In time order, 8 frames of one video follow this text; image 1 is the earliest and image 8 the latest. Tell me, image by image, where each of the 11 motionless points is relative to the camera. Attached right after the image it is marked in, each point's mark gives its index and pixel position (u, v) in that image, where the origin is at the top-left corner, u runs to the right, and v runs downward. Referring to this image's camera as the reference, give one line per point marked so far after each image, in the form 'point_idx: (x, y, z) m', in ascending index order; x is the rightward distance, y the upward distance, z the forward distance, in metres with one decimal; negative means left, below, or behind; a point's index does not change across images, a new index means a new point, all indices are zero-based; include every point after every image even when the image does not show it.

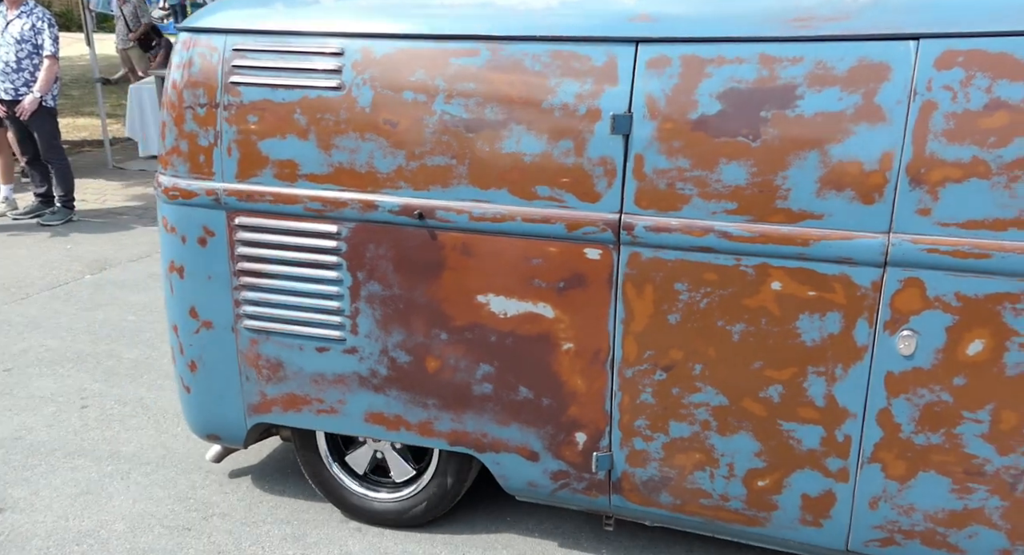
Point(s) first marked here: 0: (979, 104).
0: (+1.3, +0.4, +2.2) m
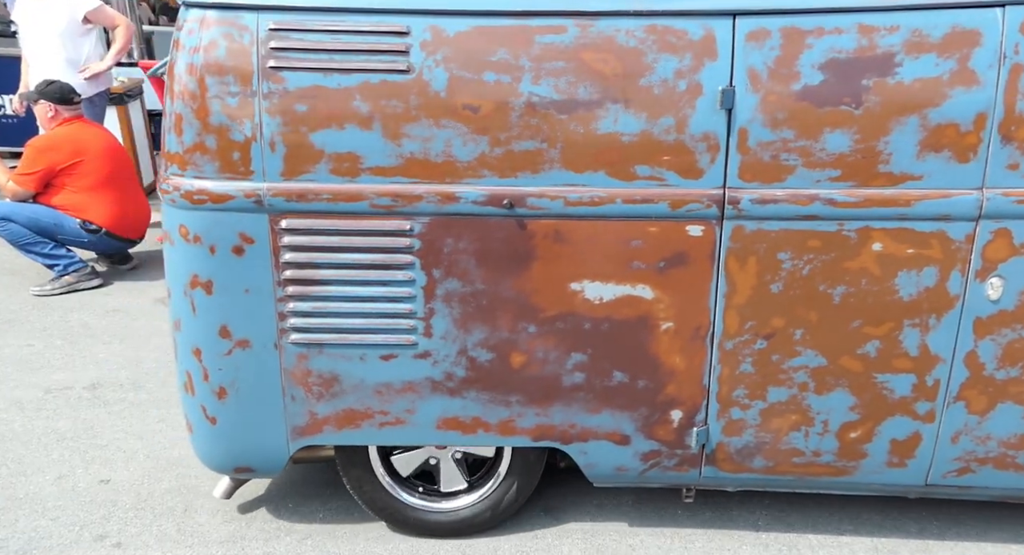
0: (+1.6, +0.6, +2.4) m
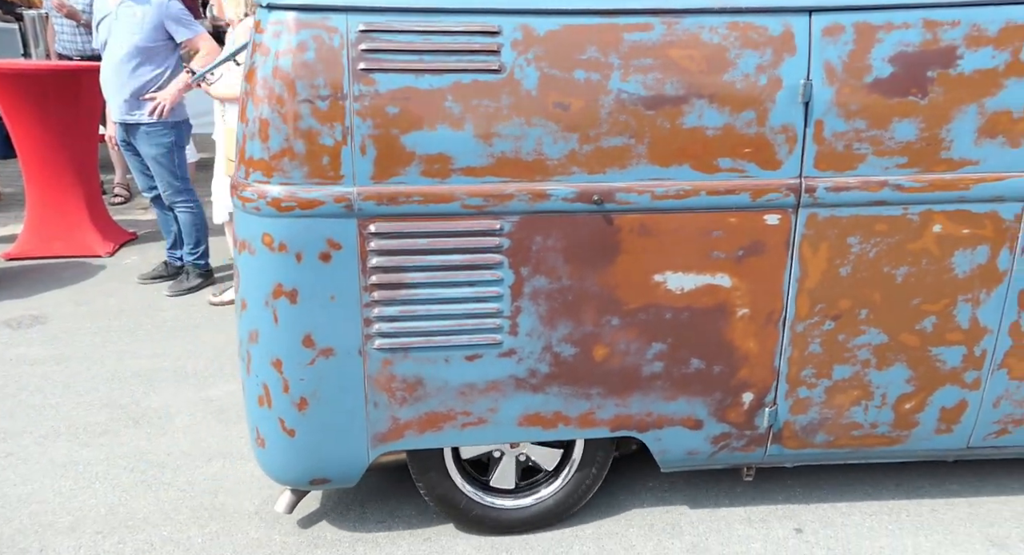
0: (+1.9, +0.7, +2.7) m
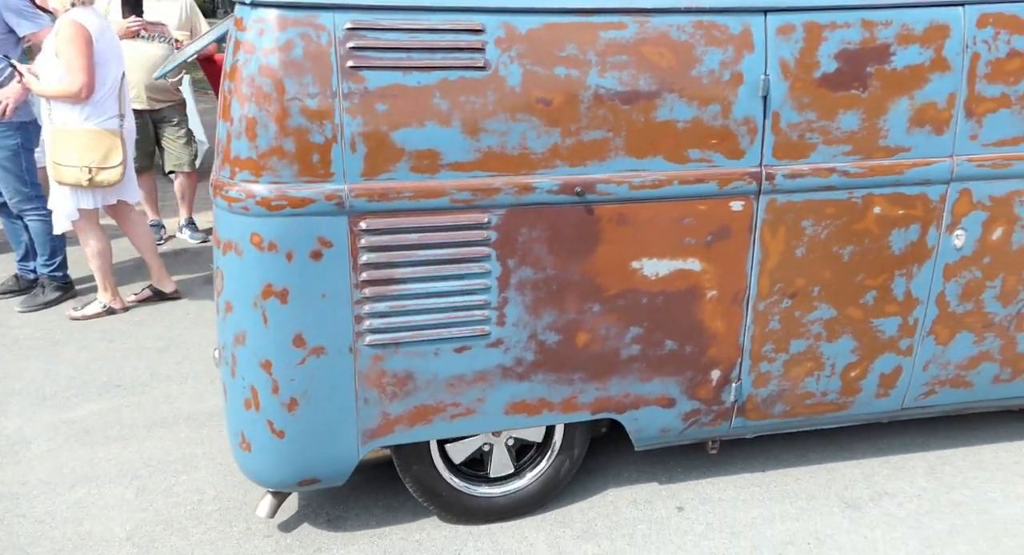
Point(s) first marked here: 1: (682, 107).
0: (+1.8, +0.8, +3.0) m
1: (+0.5, +0.5, +2.7) m
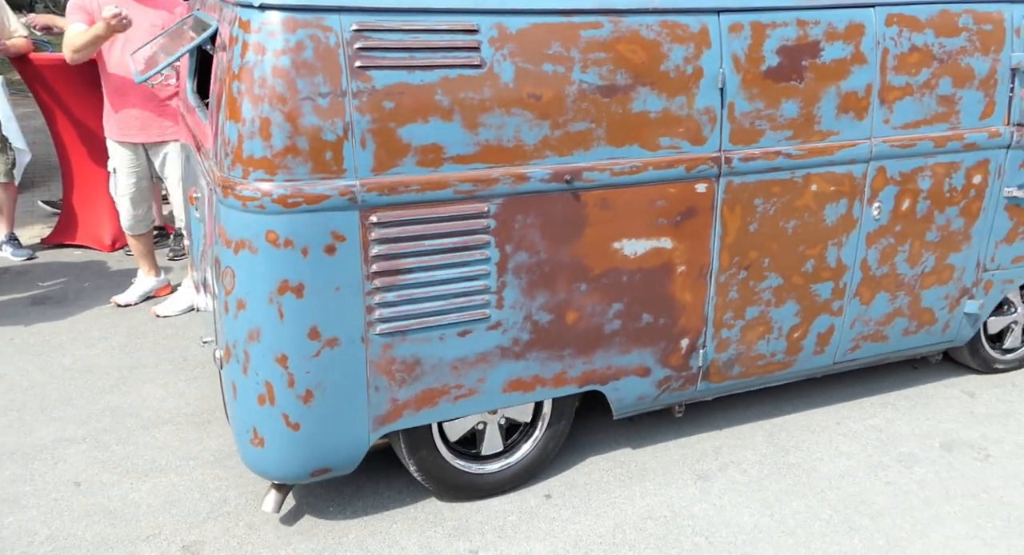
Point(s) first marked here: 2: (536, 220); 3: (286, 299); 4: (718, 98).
0: (+1.6, +0.9, +3.4) m
1: (+0.5, +0.6, +2.9) m
2: (+0.1, +0.2, +2.8) m
3: (-0.7, -0.1, +2.6) m
4: (+0.7, +0.7, +3.0) m
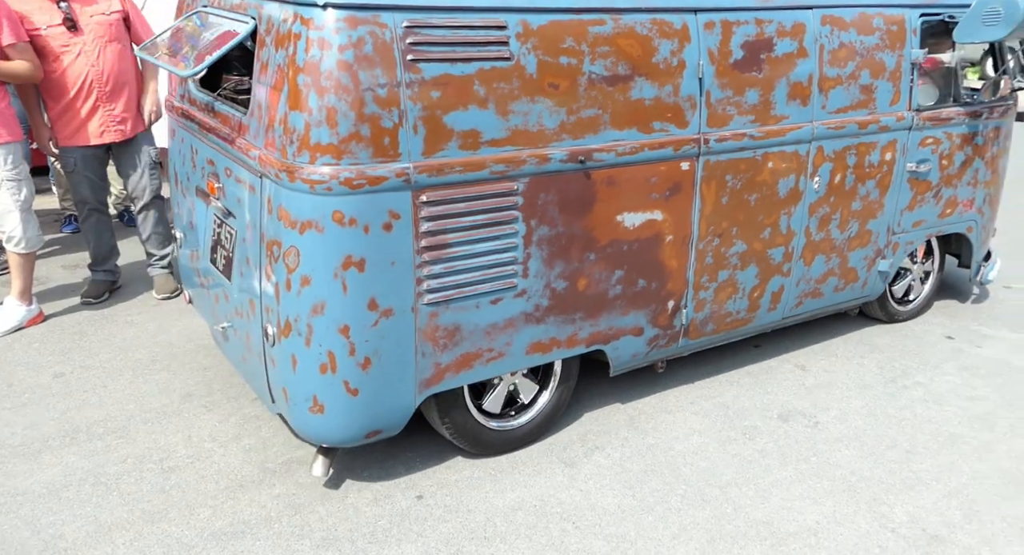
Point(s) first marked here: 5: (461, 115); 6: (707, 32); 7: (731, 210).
0: (+1.6, +1.1, +4.0) m
1: (+0.5, +0.8, +3.3) m
2: (+0.2, +0.3, +3.2) m
3: (-0.5, 0.0, +2.8) m
4: (+0.8, +0.8, +3.5) m
5: (-0.2, +0.6, +2.9) m
6: (+0.8, +1.0, +3.5) m
7: (+1.0, +0.3, +3.8) m
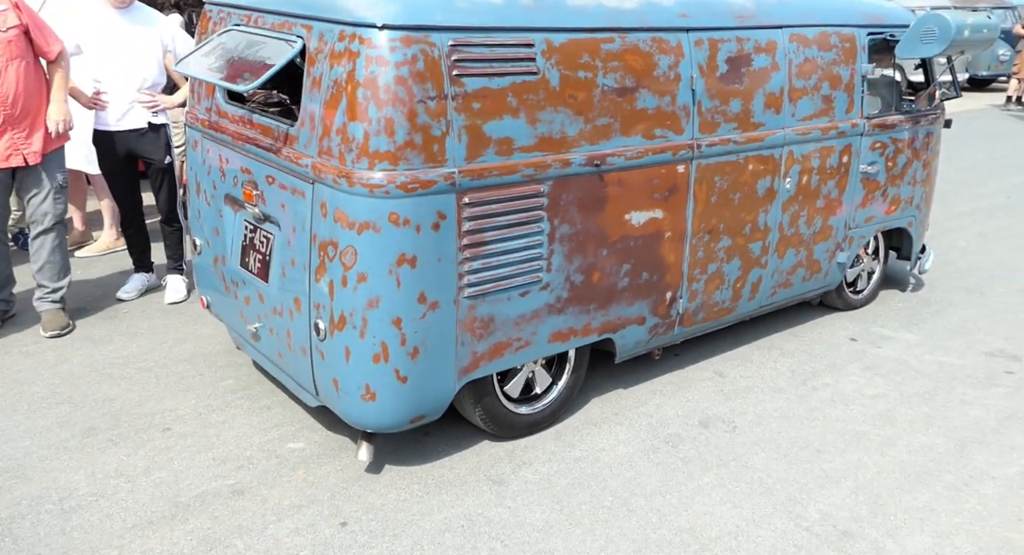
0: (+1.6, +1.2, +4.5) m
1: (+0.6, +0.8, +3.7) m
2: (+0.3, +0.3, +3.5) m
3: (-0.4, 0.0, +3.1) m
4: (+0.8, +0.8, +3.9) m
5: (-0.1, +0.6, +3.2) m
6: (+0.9, +1.1, +3.9) m
7: (+1.0, +0.3, +4.2) m
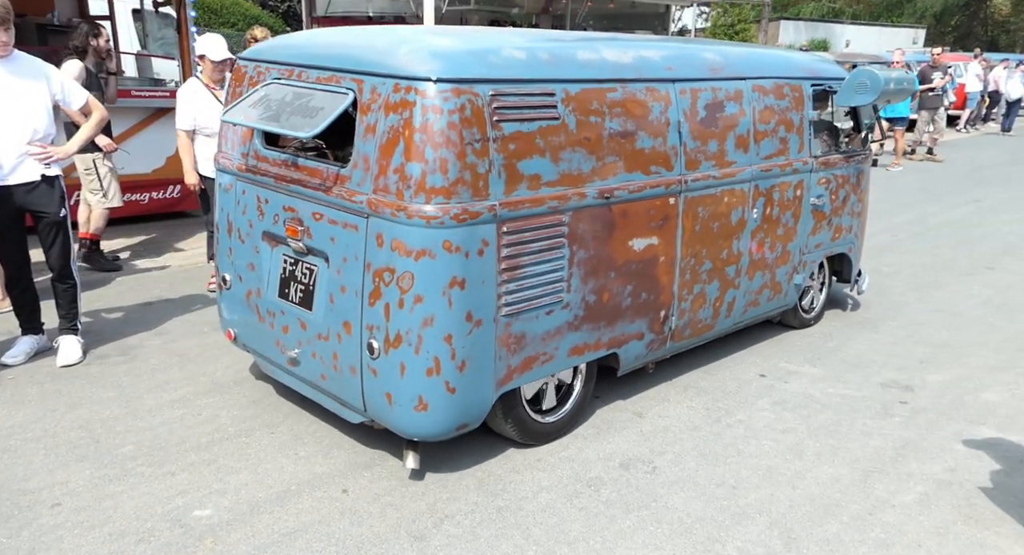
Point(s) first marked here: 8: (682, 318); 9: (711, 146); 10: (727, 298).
0: (+1.5, +1.1, +5.1) m
1: (+0.7, +0.7, +4.2) m
2: (+0.4, +0.2, +4.0) m
3: (-0.2, -0.1, +3.5) m
4: (+0.9, +0.7, +4.4) m
5: (+0.1, +0.5, +3.7) m
6: (+0.9, +1.0, +4.5) m
7: (+1.1, +0.2, +4.7) m
8: (+1.0, -0.2, +4.7) m
9: (+1.1, +0.7, +4.7) m
10: (+1.3, -0.1, +5.1) m
